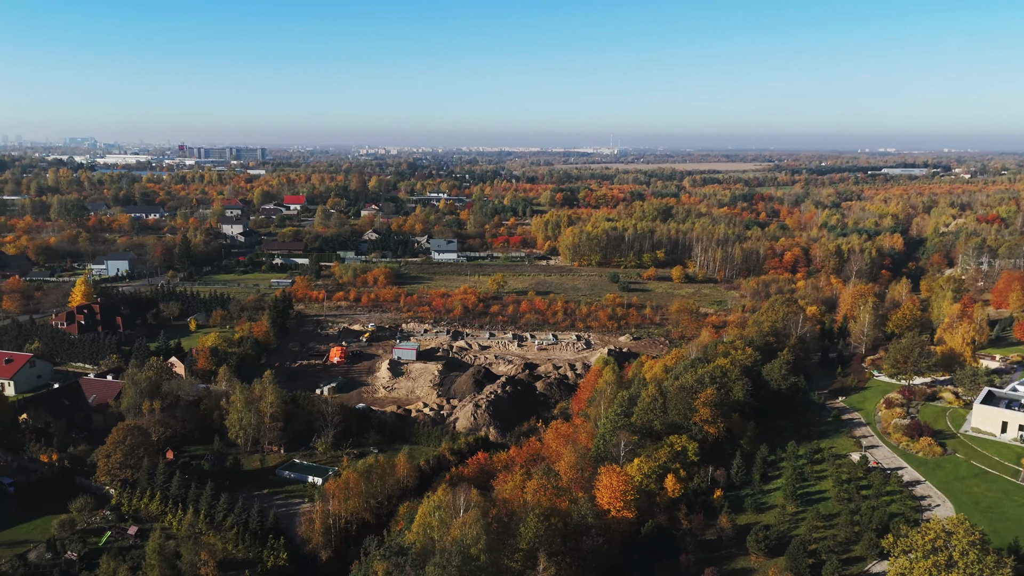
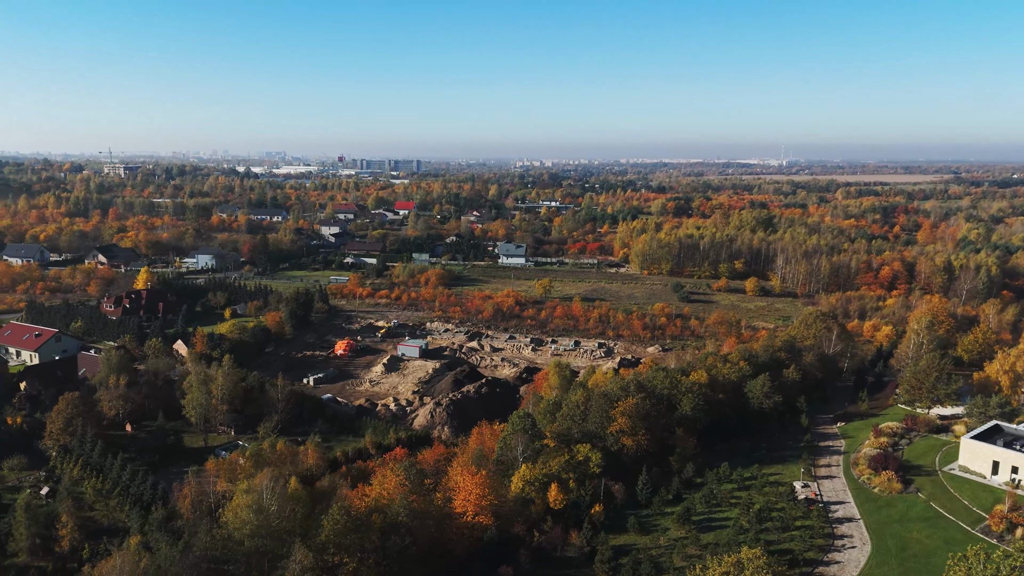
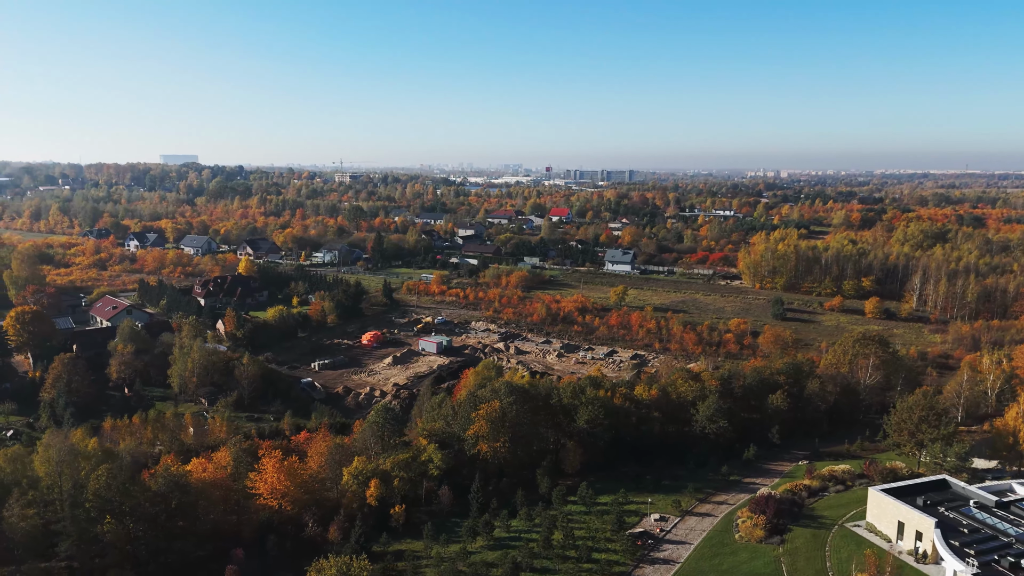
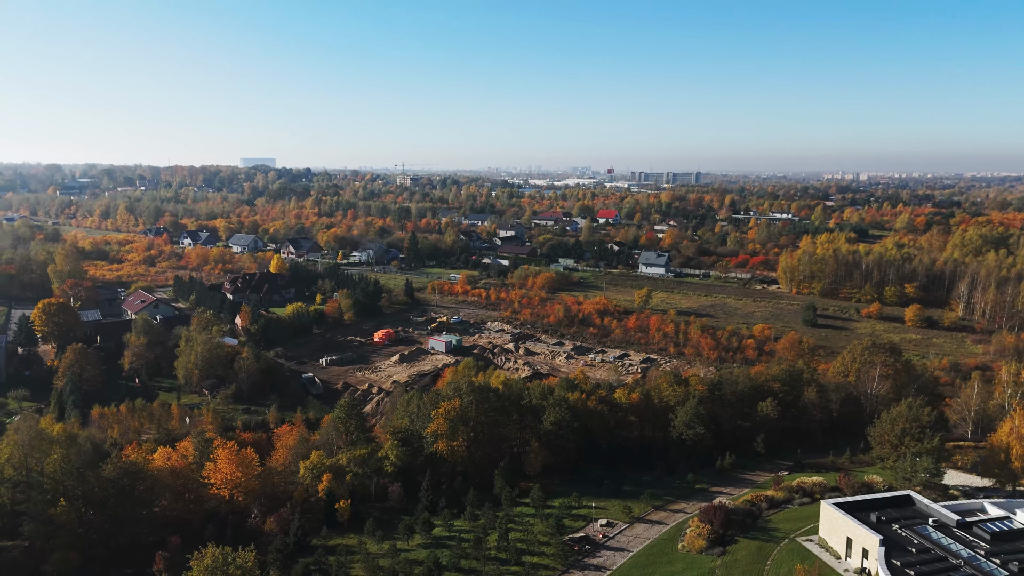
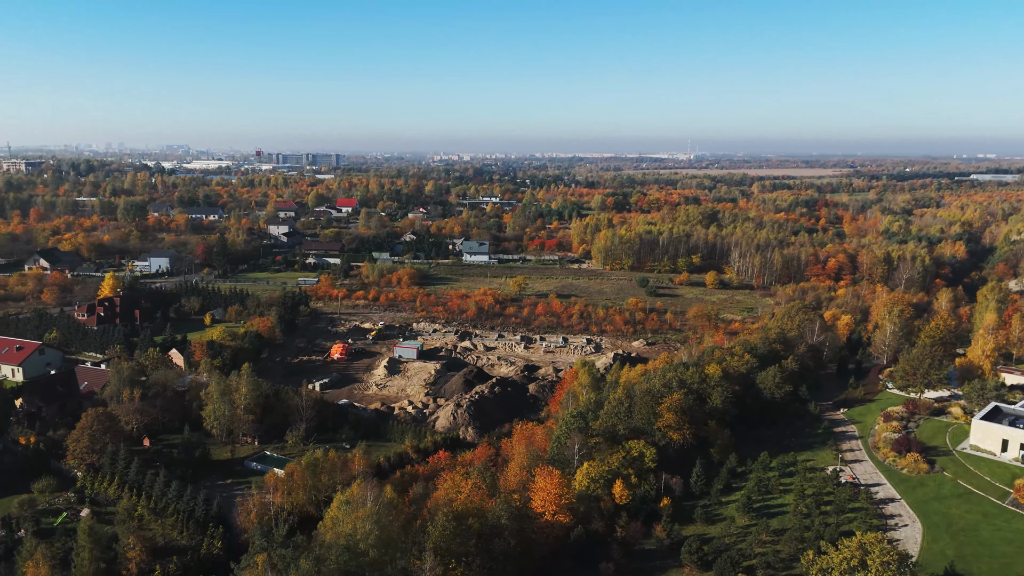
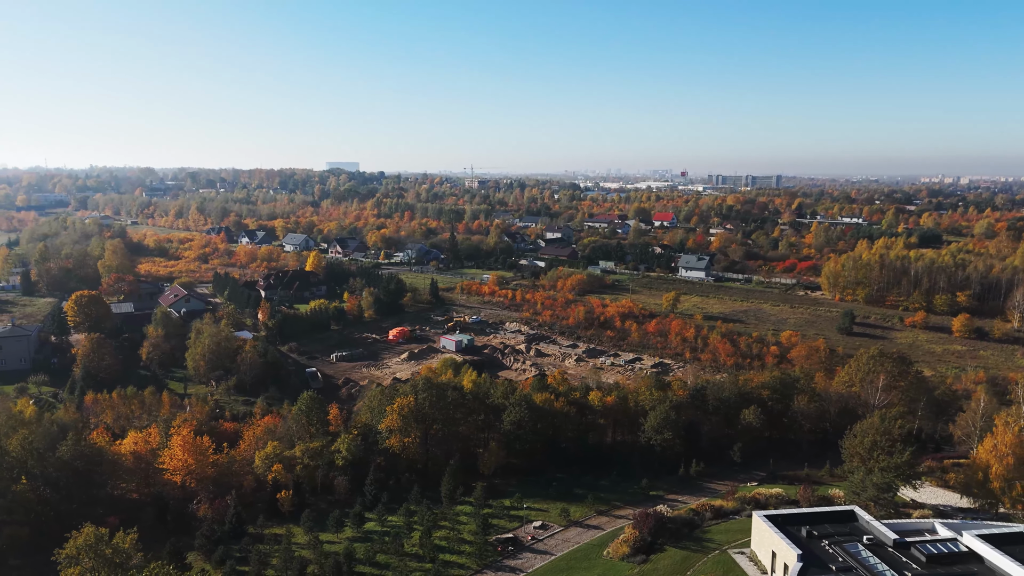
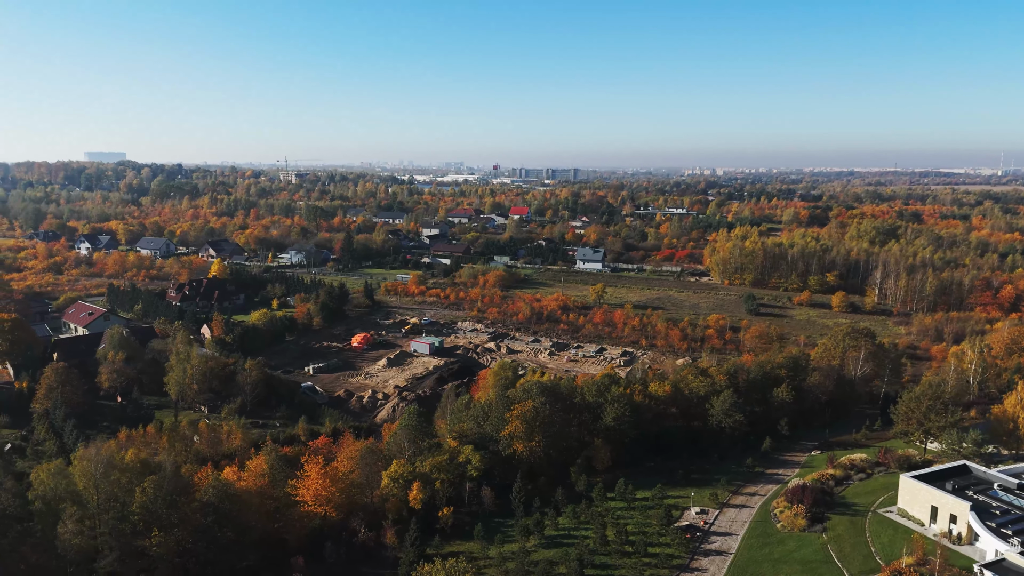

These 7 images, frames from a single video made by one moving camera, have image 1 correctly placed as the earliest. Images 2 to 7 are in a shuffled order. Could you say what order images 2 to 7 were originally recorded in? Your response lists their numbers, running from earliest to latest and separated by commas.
5, 2, 7, 3, 4, 6
